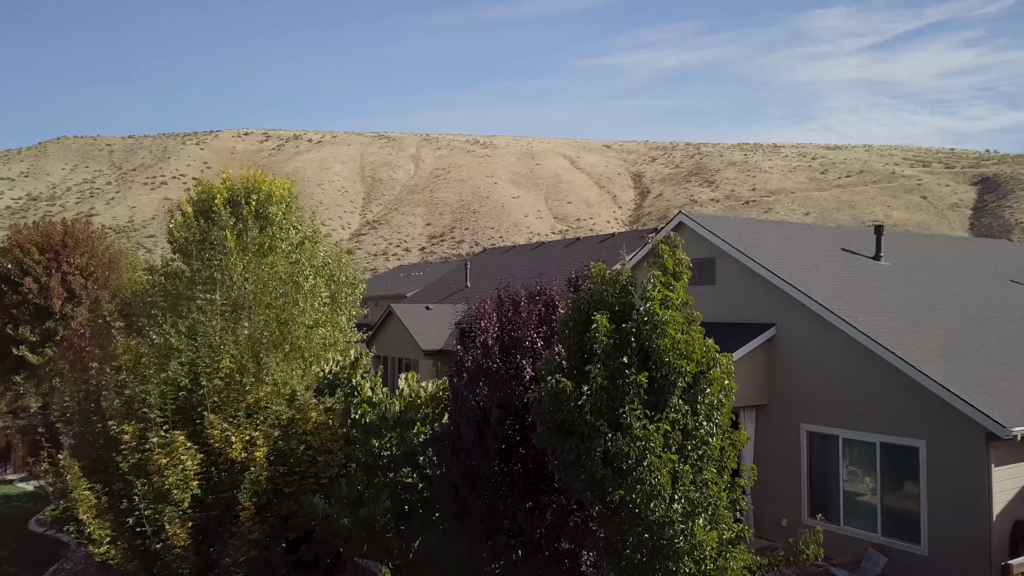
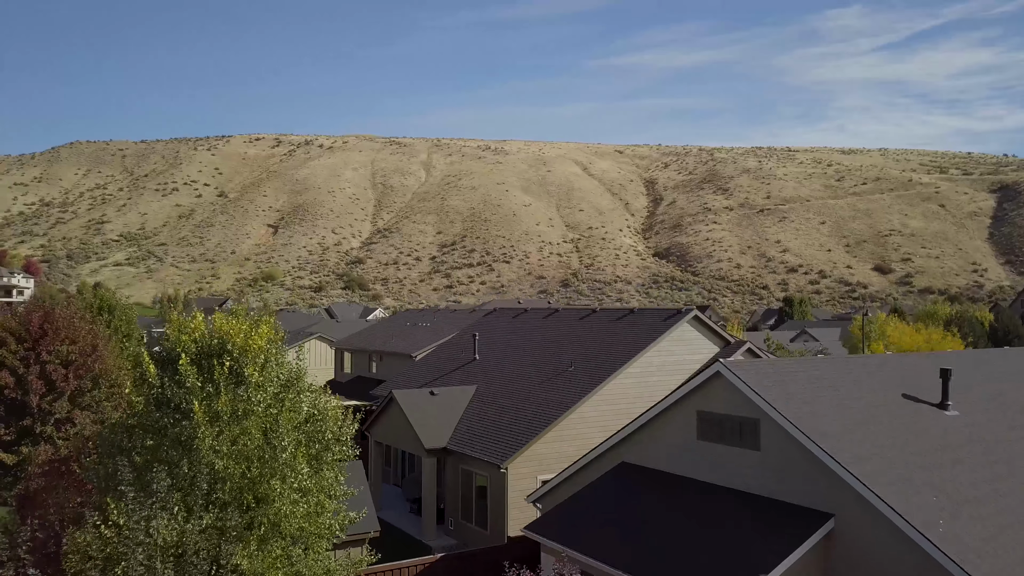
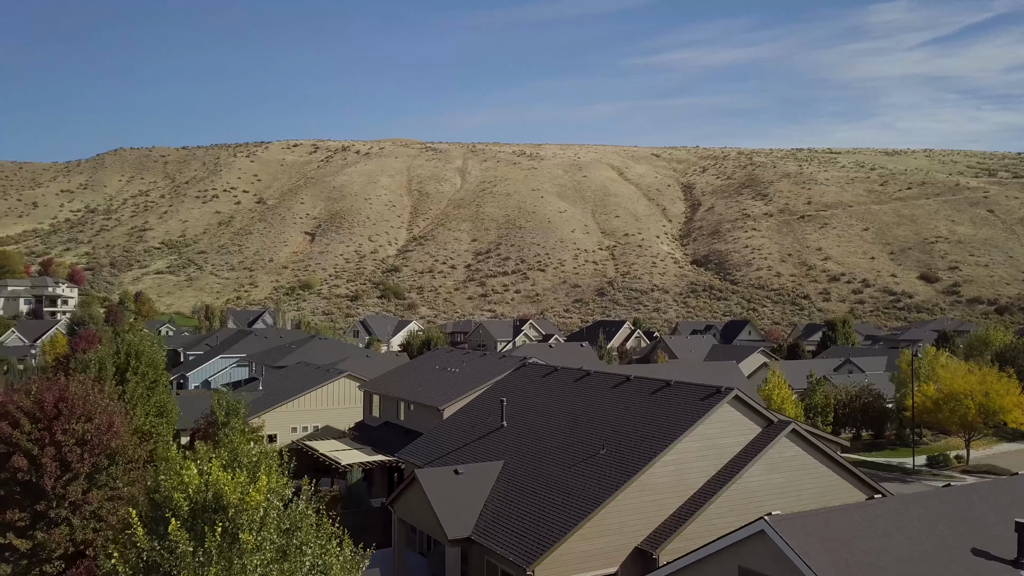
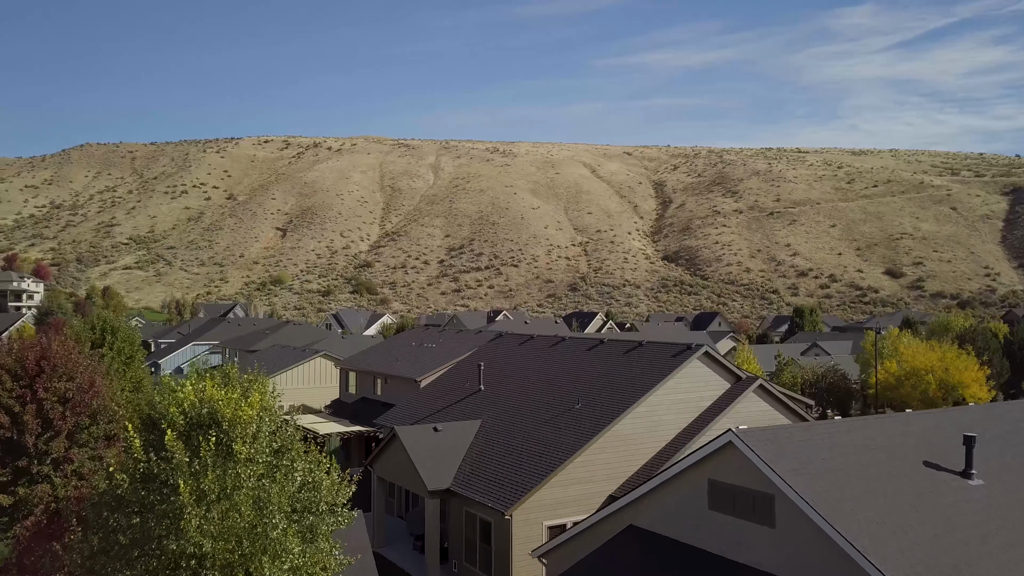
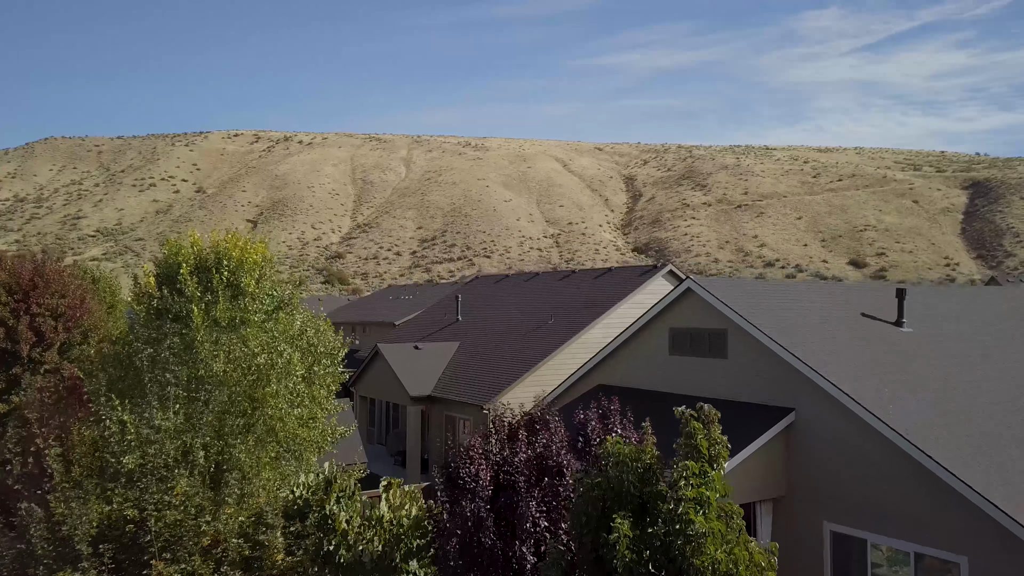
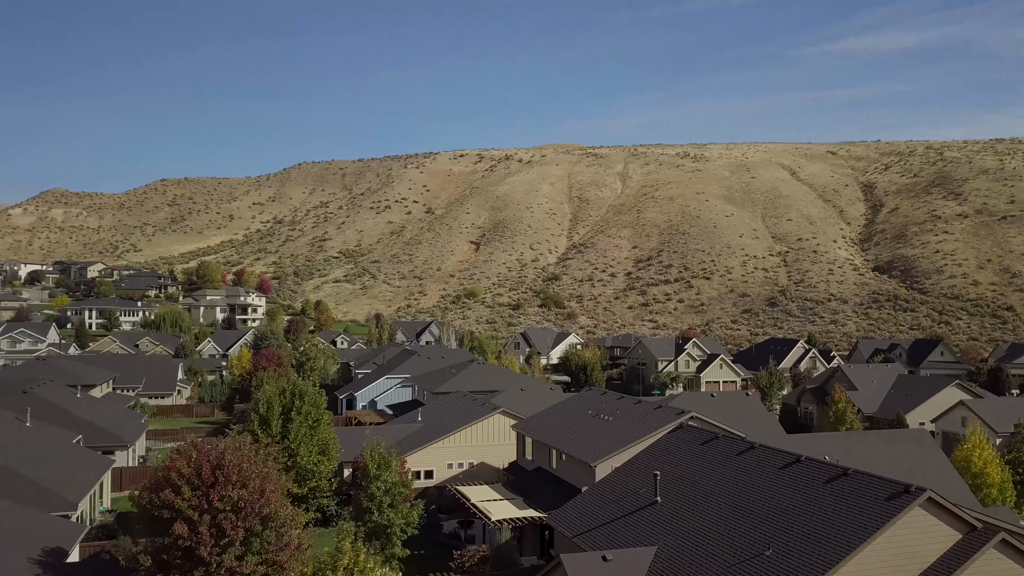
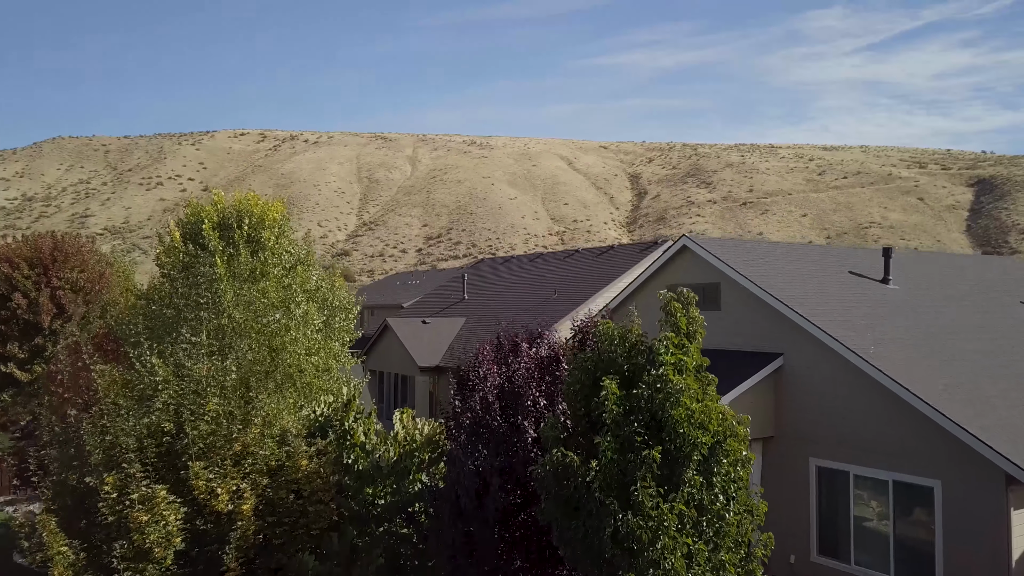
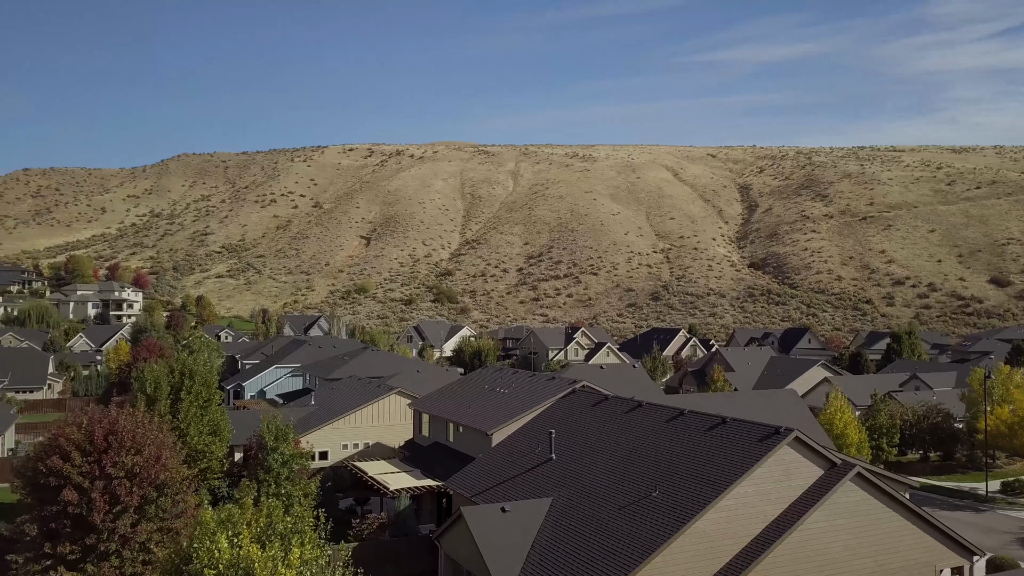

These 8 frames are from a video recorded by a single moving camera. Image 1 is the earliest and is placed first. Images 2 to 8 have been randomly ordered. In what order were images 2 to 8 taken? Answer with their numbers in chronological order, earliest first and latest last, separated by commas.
7, 5, 2, 4, 3, 8, 6
